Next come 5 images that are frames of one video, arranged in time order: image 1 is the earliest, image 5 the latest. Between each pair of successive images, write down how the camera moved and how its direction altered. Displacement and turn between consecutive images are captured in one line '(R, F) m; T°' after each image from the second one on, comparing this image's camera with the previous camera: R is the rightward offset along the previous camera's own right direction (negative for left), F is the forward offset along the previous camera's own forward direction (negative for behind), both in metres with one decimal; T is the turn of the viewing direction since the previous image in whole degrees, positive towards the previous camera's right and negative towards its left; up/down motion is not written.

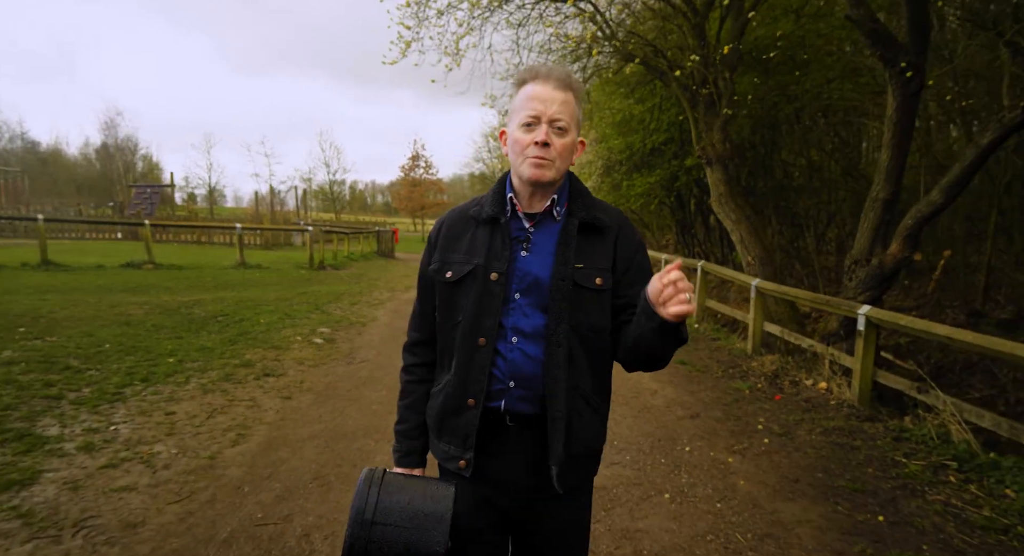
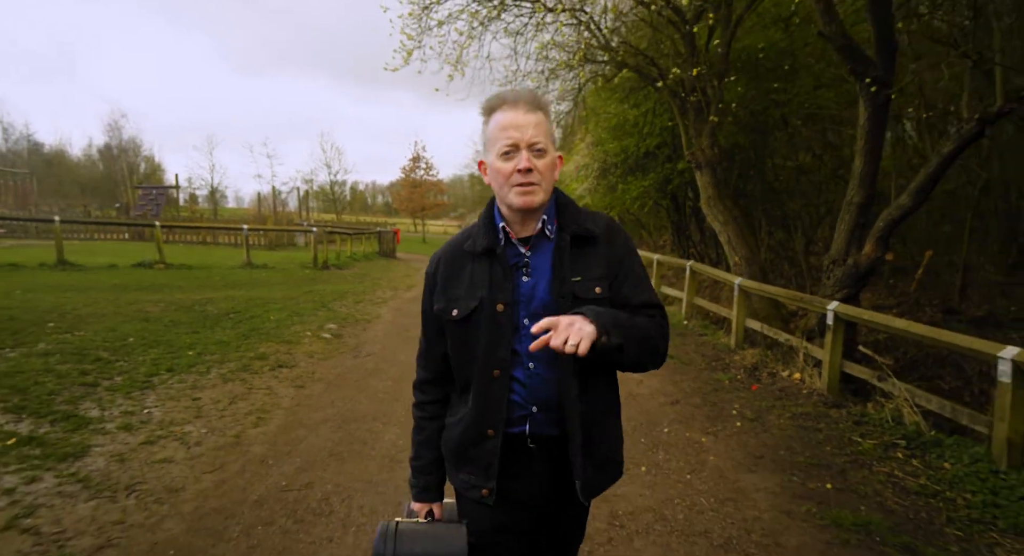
(0.0, -0.5) m; 0°
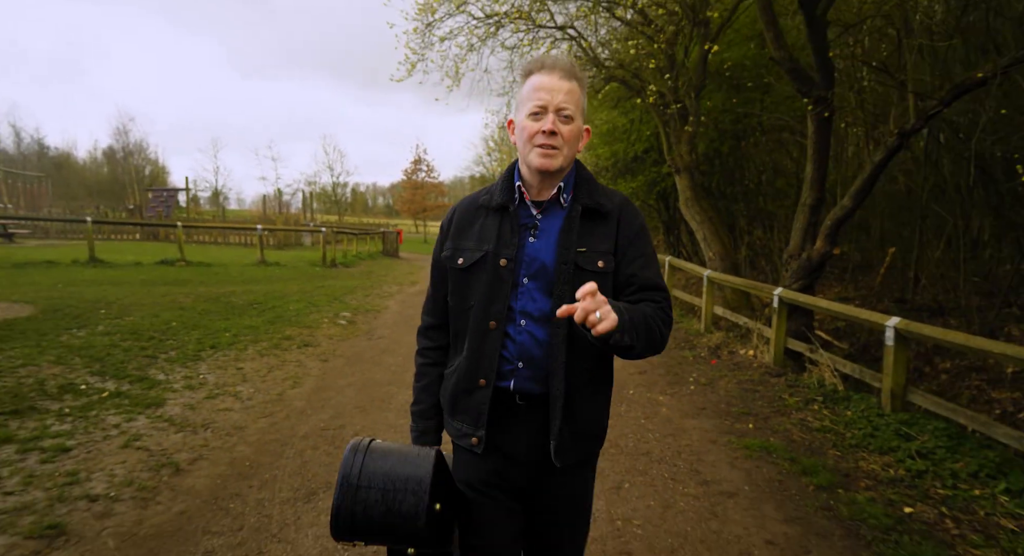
(+0.1, -1.1) m; 0°
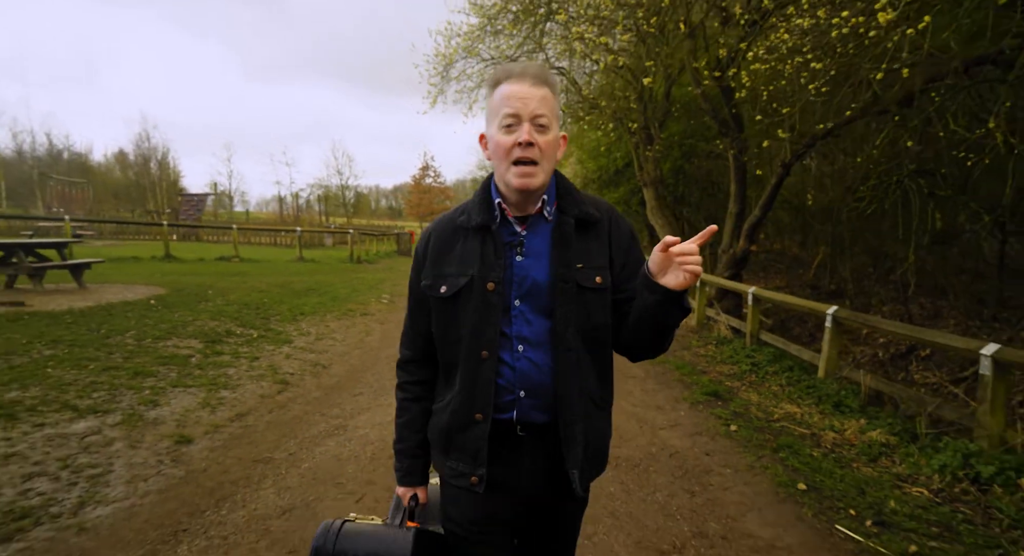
(0.0, -3.0) m; 0°
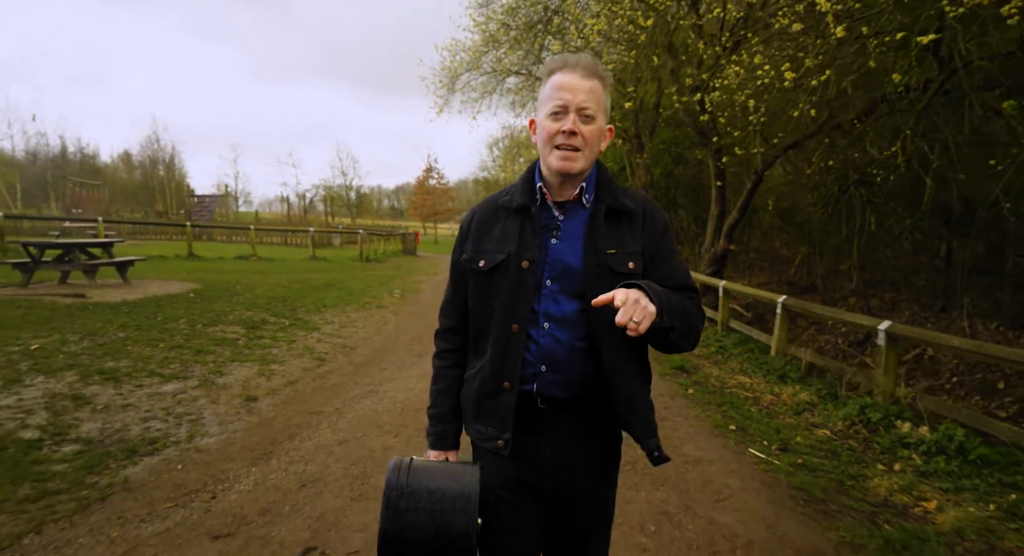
(0.0, -1.1) m; 0°
